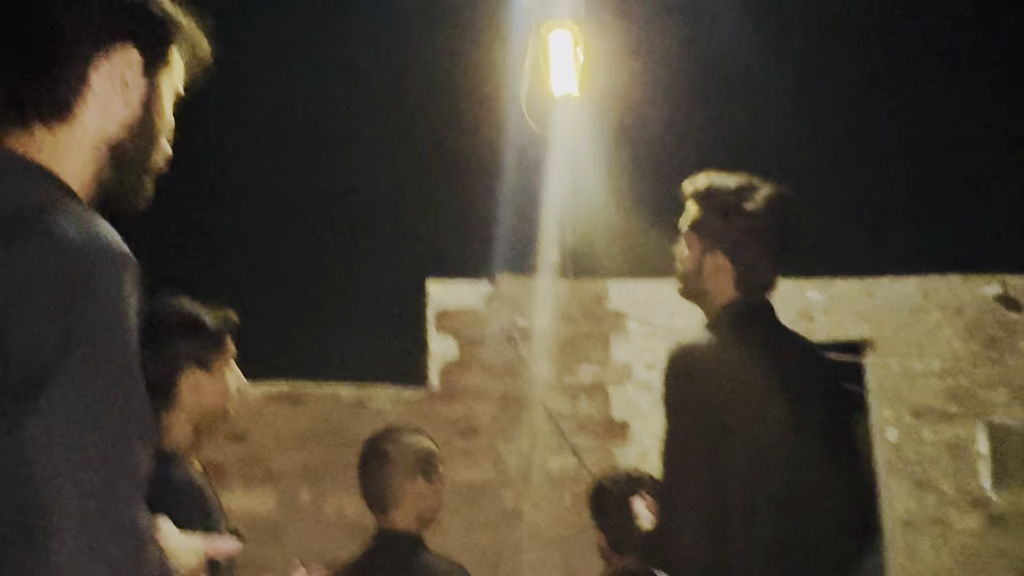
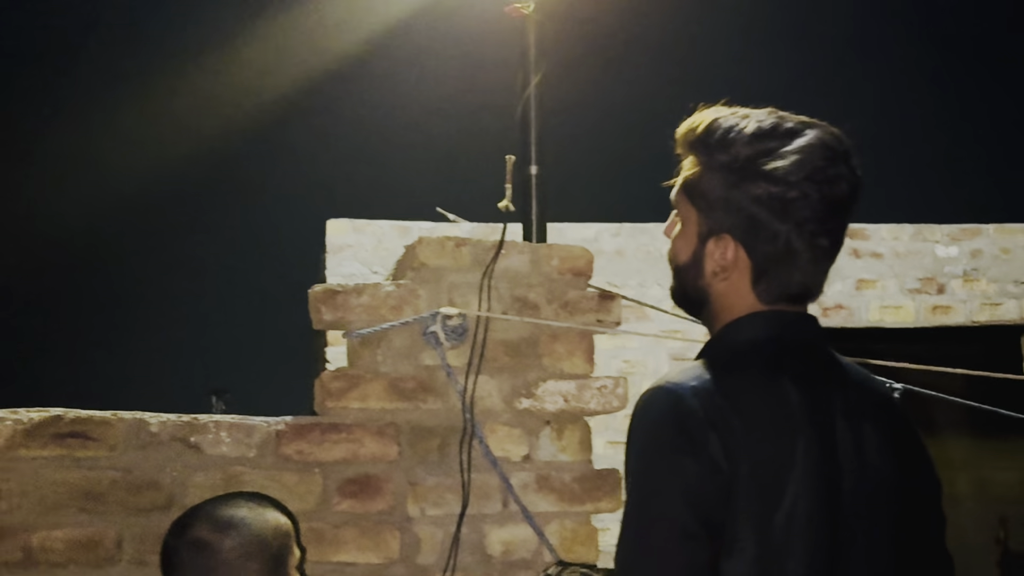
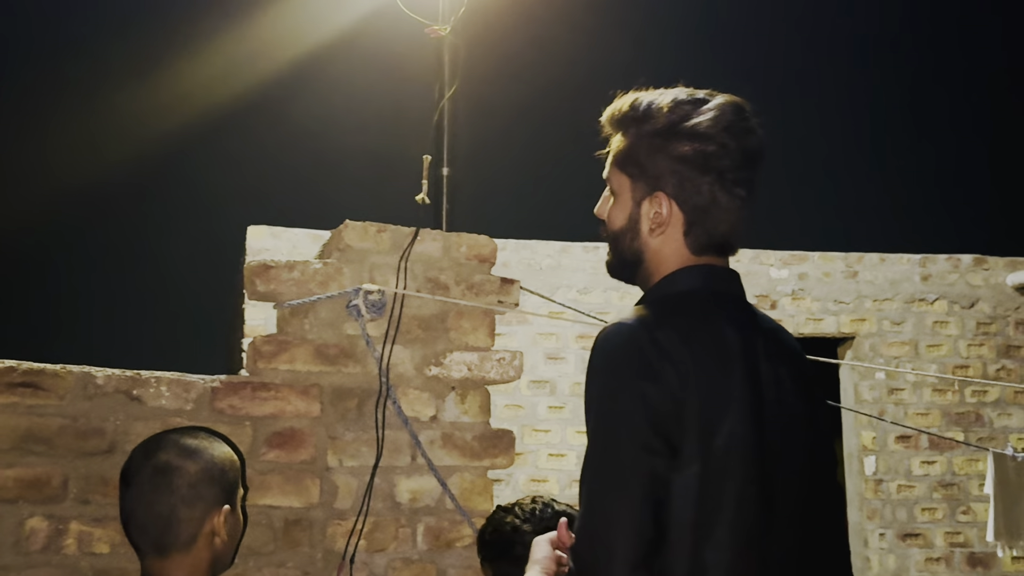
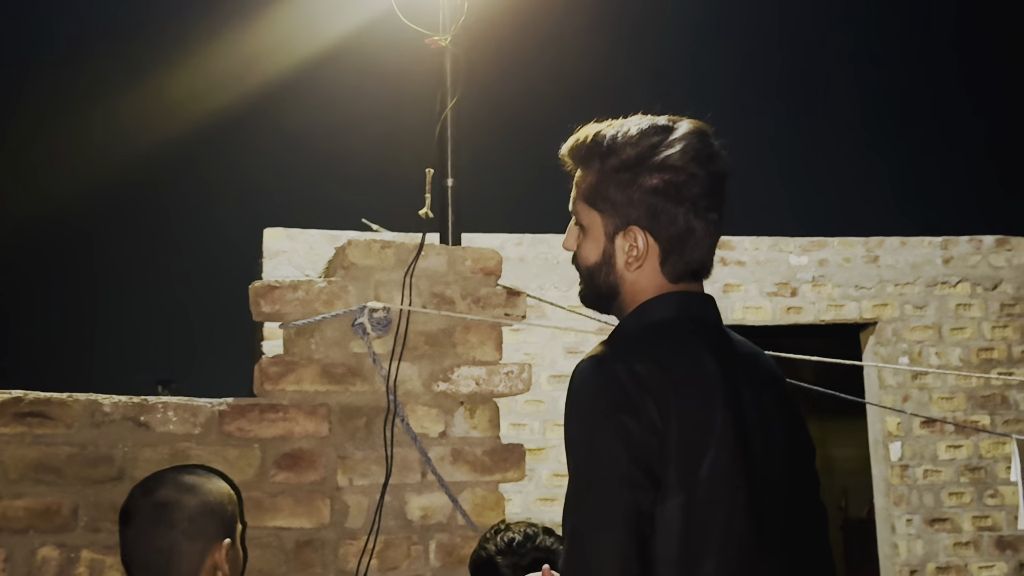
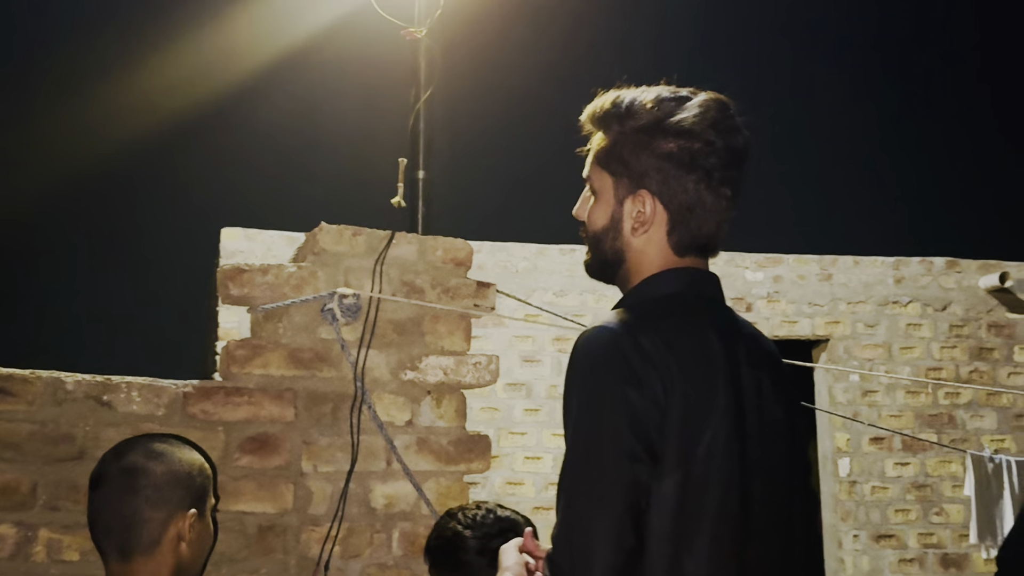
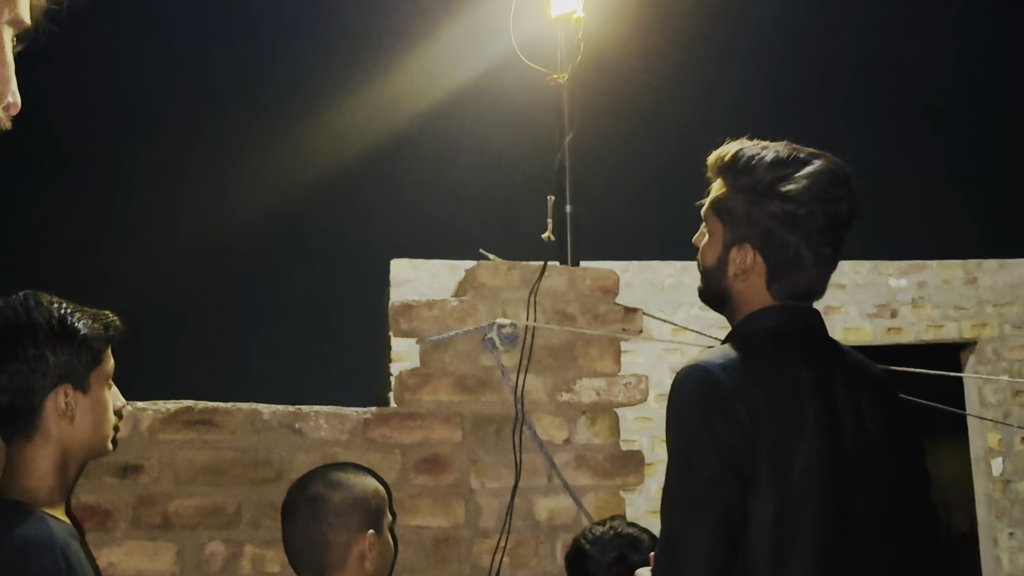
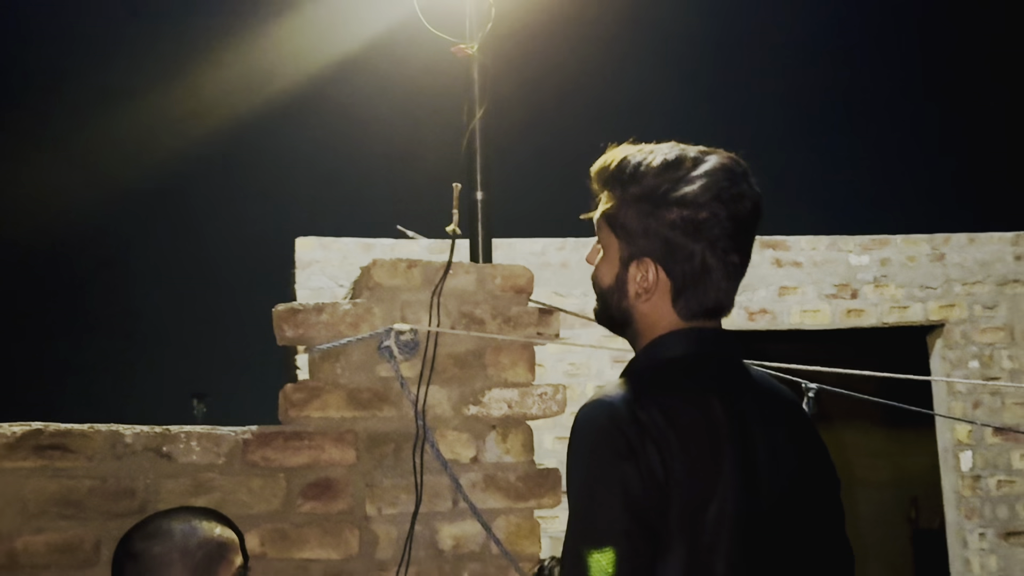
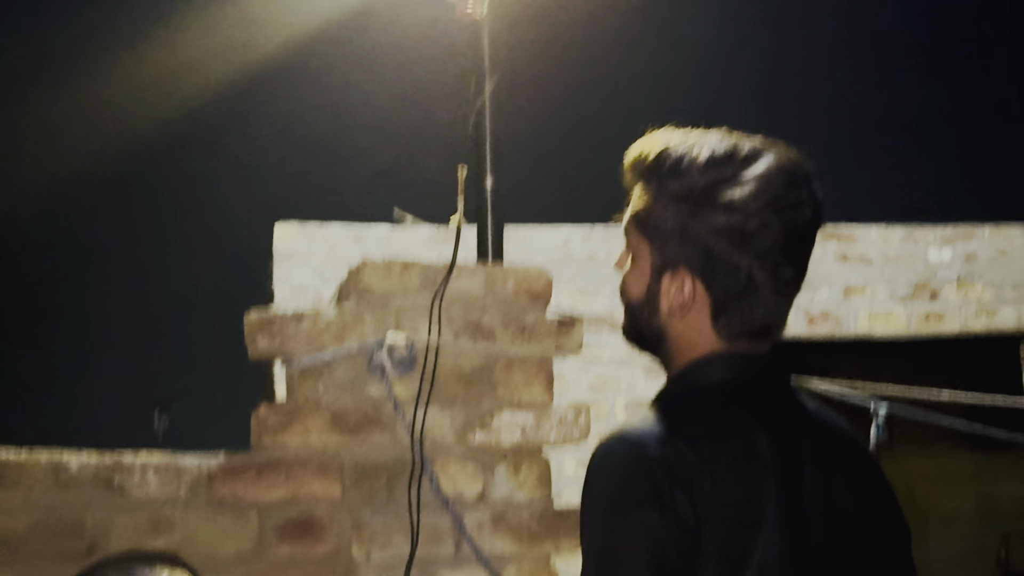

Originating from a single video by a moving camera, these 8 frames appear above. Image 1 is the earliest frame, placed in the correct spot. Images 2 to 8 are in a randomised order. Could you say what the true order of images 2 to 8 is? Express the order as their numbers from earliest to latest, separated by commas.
6, 2, 8, 7, 4, 3, 5
